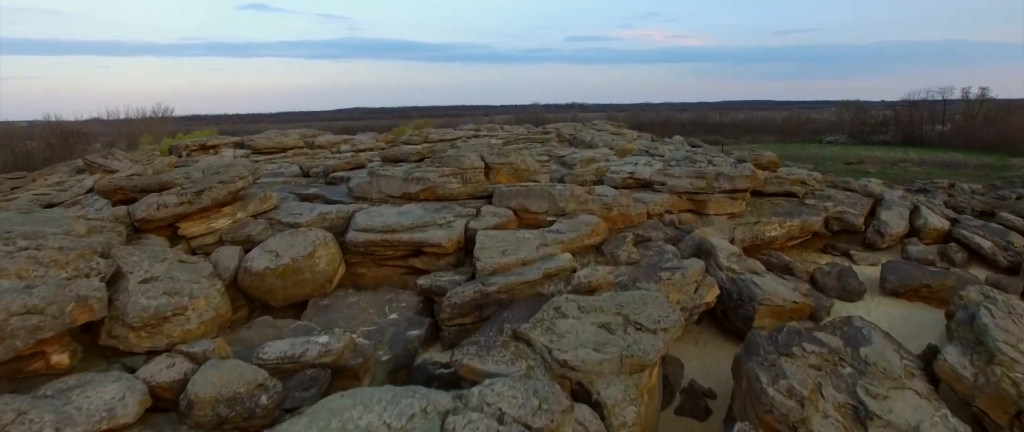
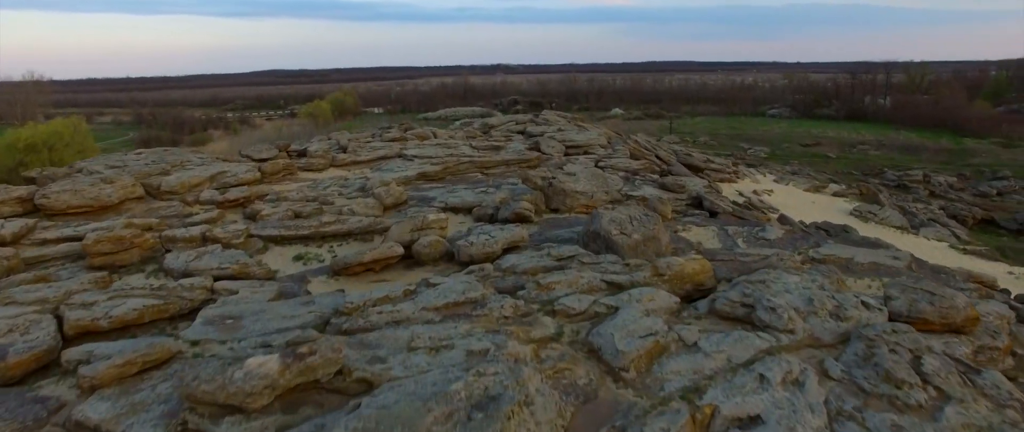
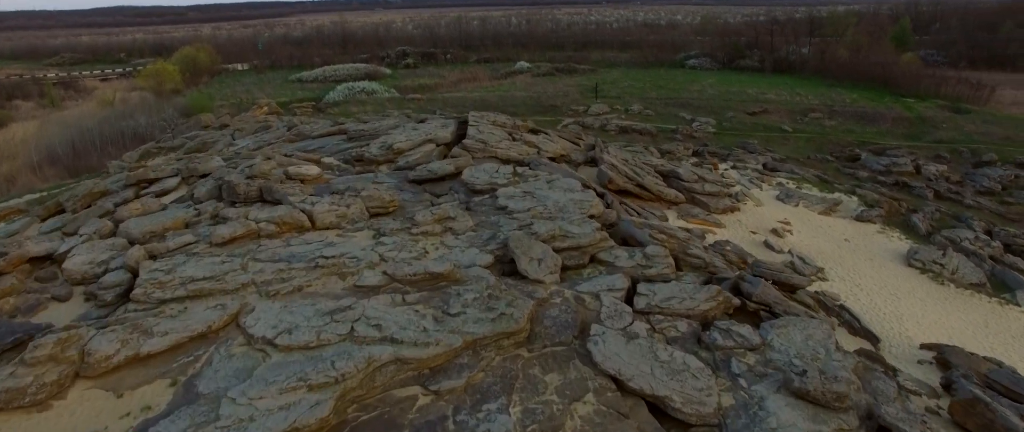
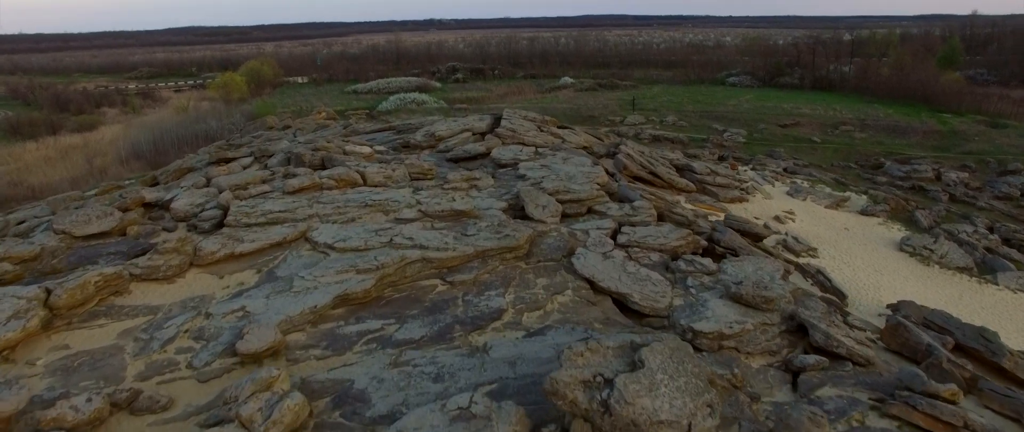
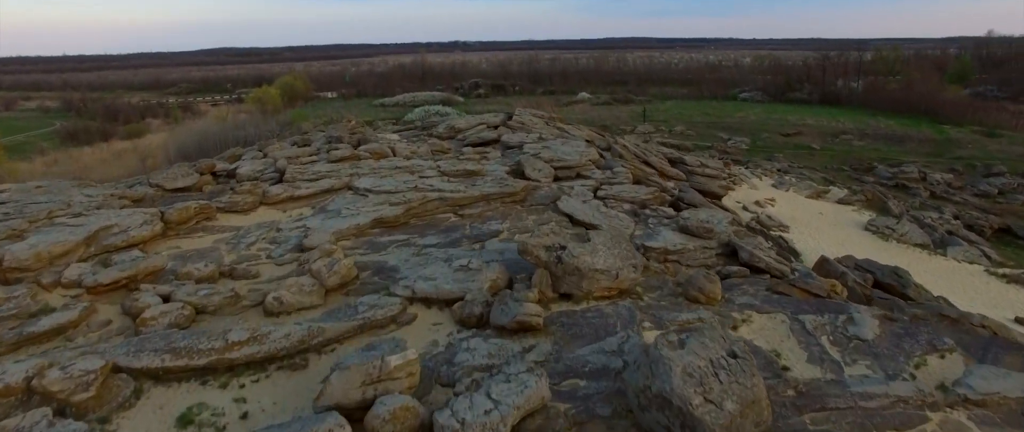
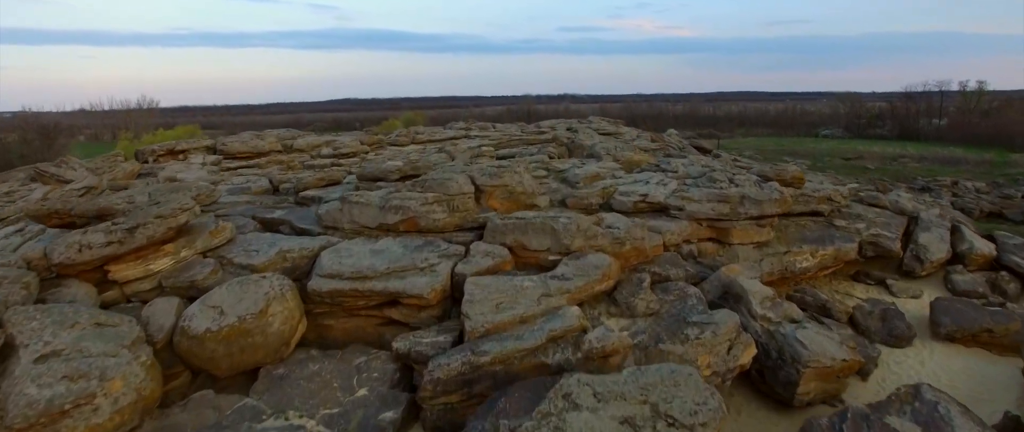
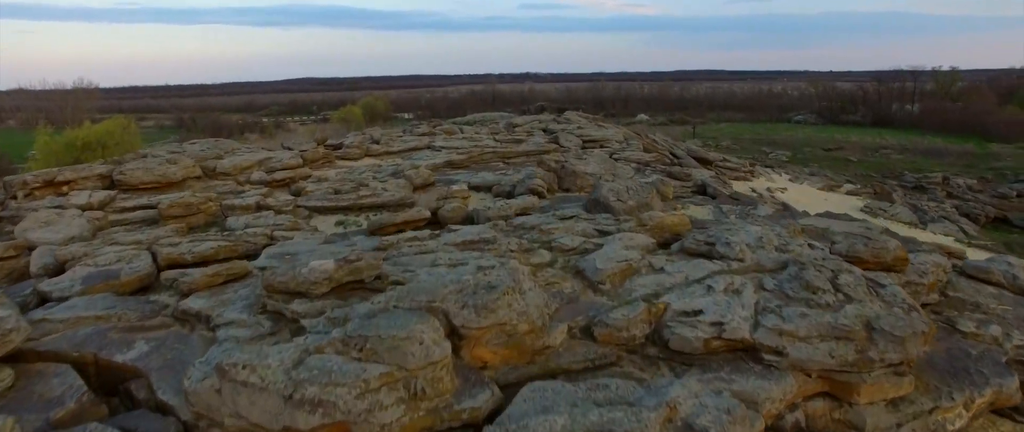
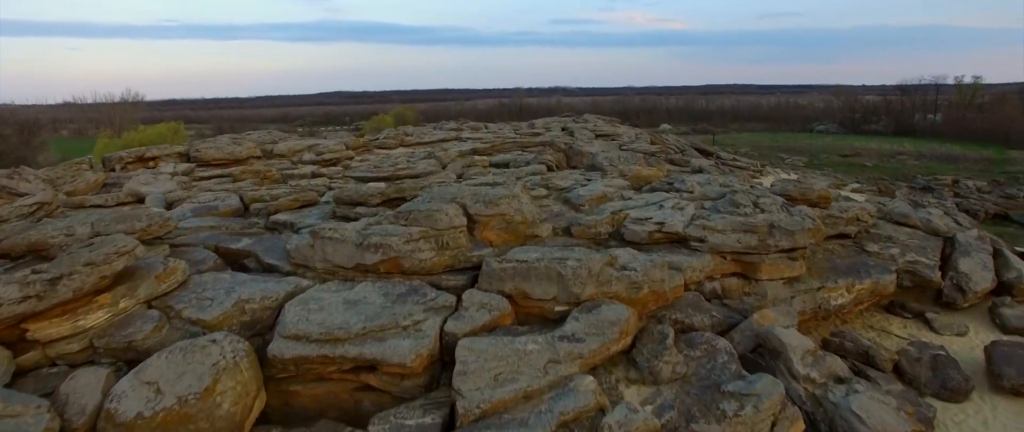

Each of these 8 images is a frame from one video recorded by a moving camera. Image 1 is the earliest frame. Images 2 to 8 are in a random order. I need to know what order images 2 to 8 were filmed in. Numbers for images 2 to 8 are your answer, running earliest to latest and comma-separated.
6, 8, 7, 2, 5, 4, 3
